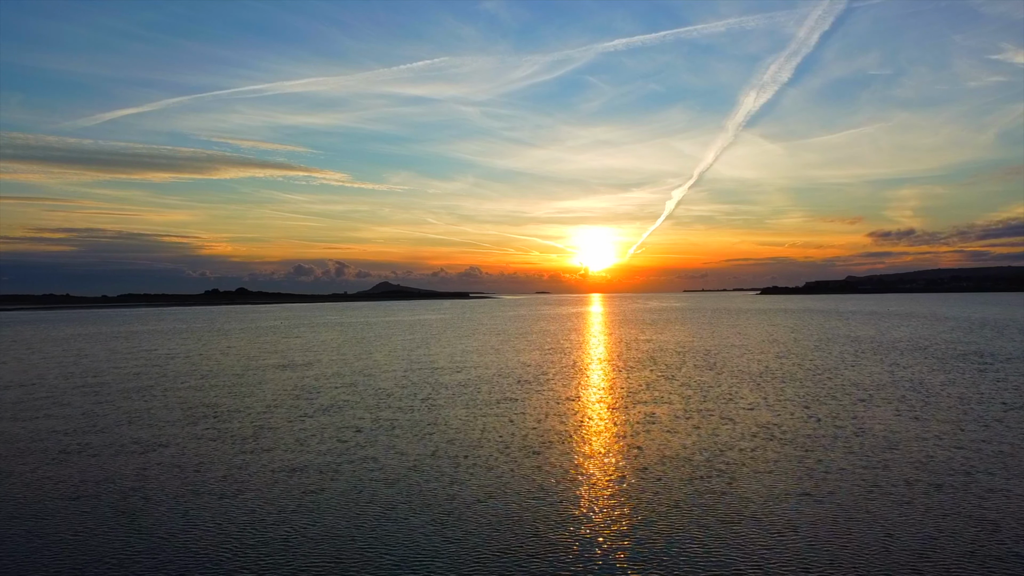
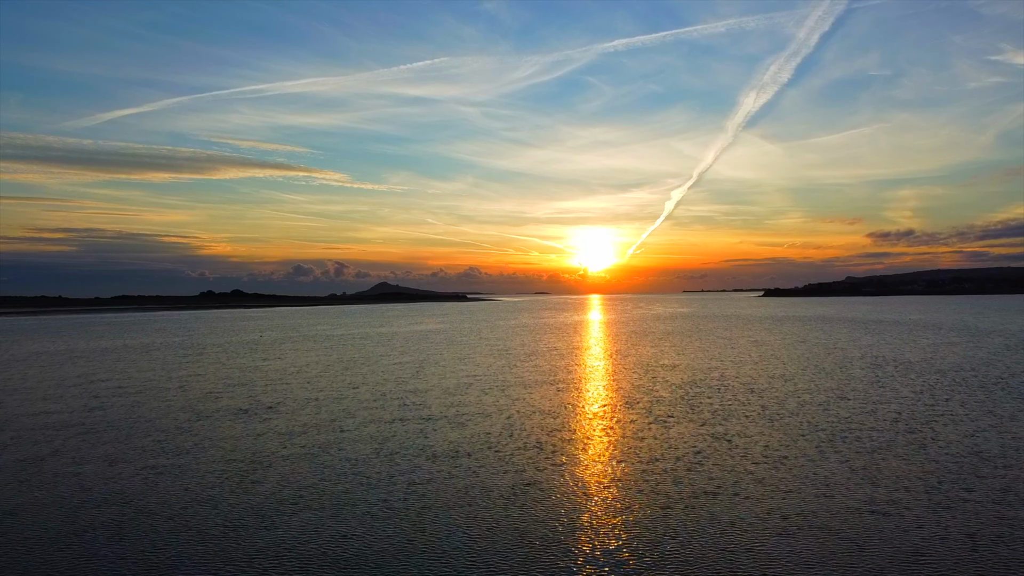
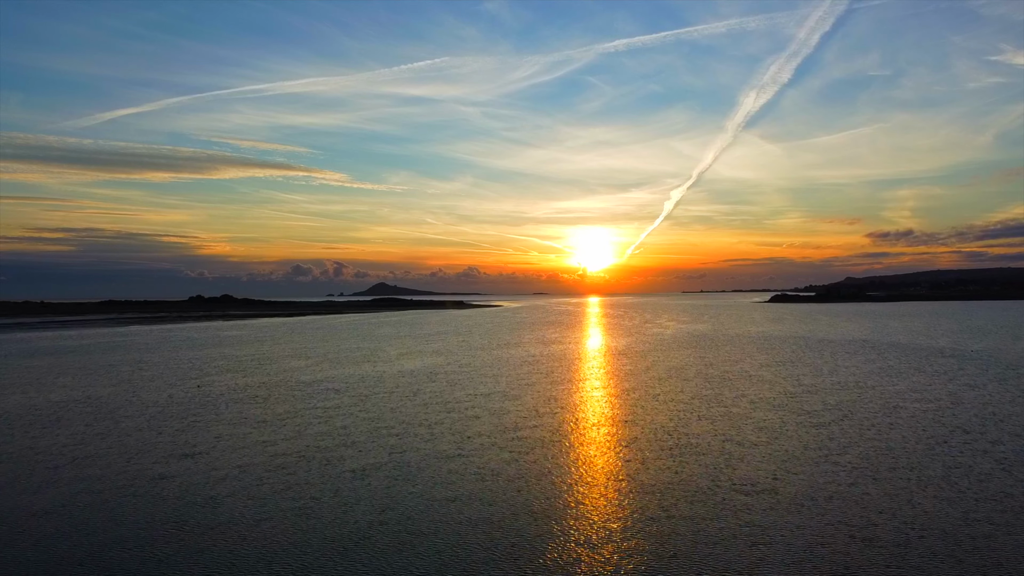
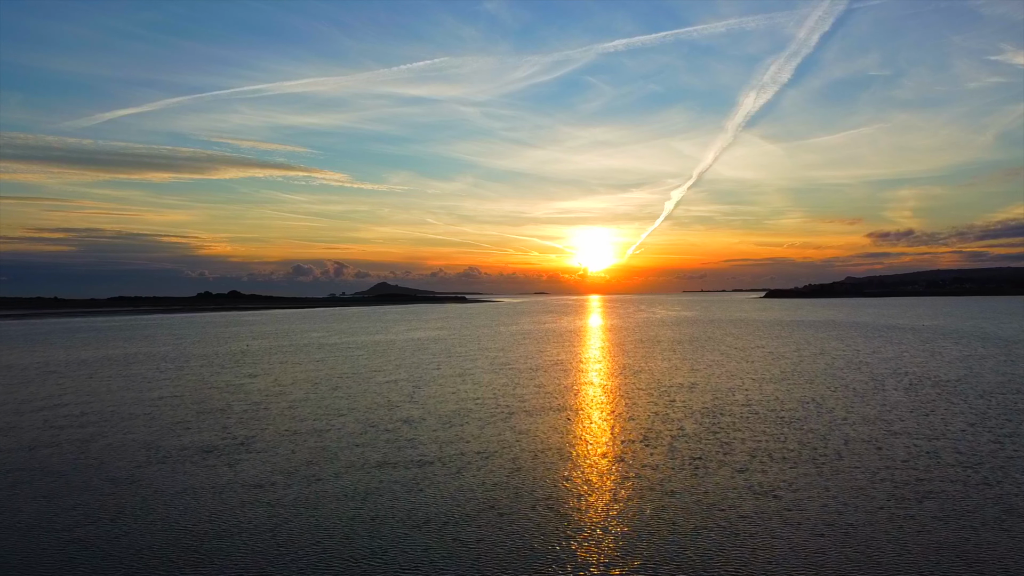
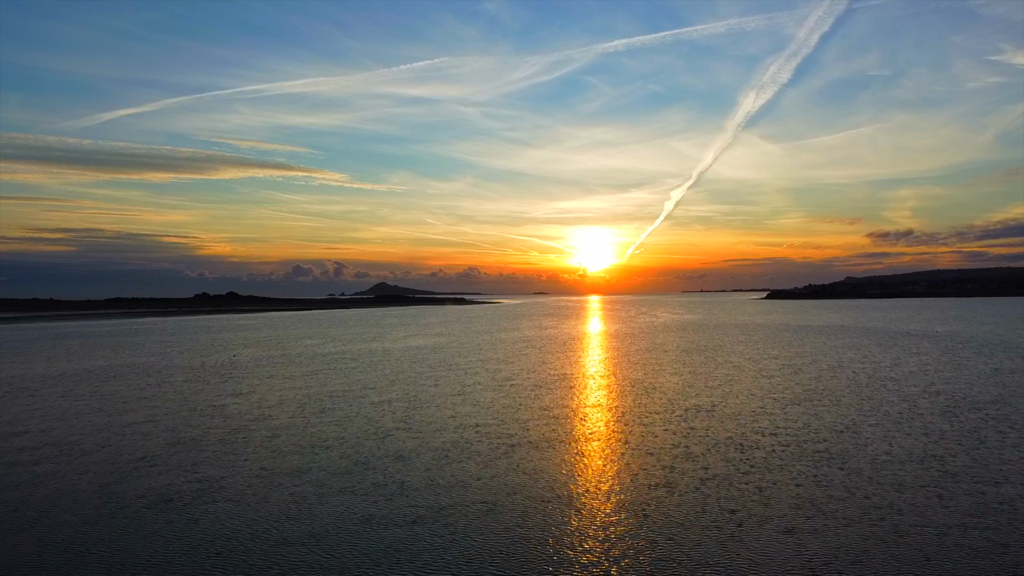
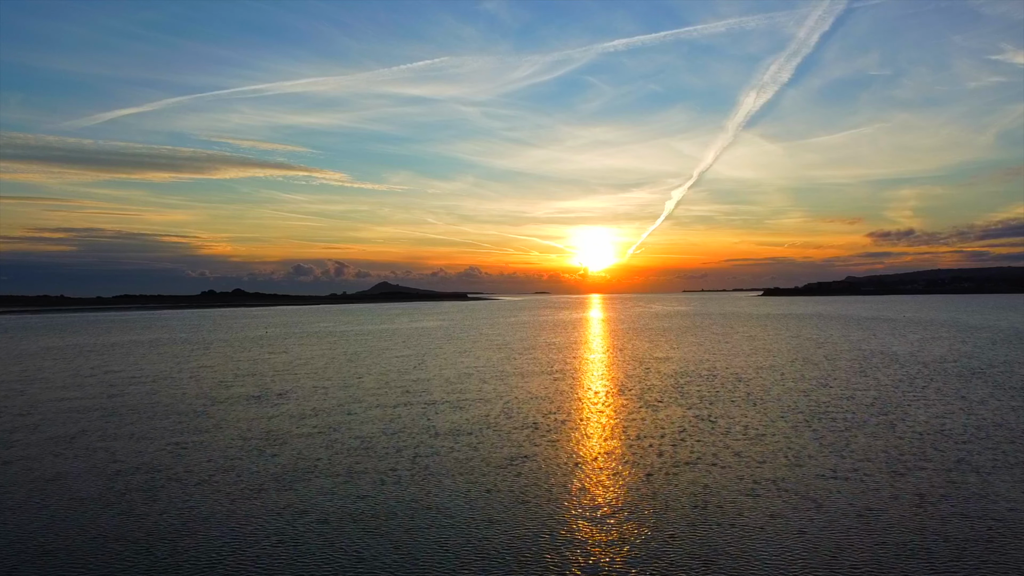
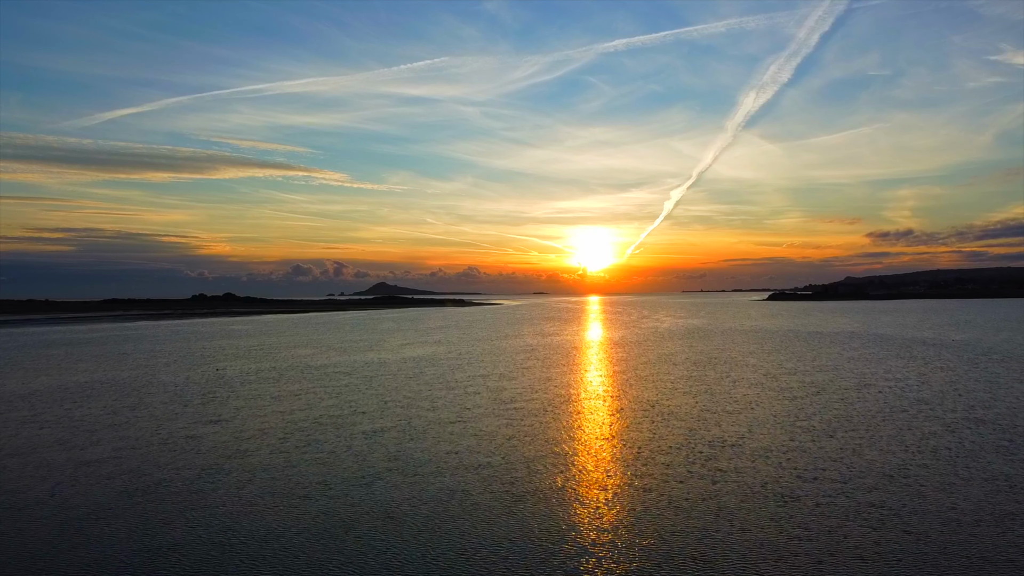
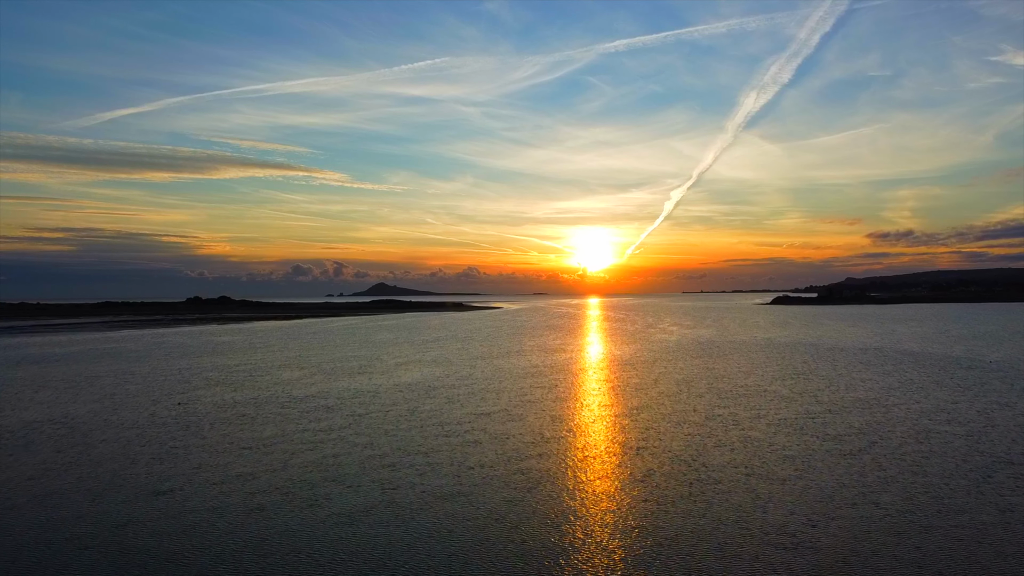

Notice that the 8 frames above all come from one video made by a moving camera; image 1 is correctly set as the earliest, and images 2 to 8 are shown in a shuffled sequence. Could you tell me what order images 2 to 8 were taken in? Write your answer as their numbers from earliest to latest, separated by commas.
6, 2, 4, 5, 7, 3, 8
